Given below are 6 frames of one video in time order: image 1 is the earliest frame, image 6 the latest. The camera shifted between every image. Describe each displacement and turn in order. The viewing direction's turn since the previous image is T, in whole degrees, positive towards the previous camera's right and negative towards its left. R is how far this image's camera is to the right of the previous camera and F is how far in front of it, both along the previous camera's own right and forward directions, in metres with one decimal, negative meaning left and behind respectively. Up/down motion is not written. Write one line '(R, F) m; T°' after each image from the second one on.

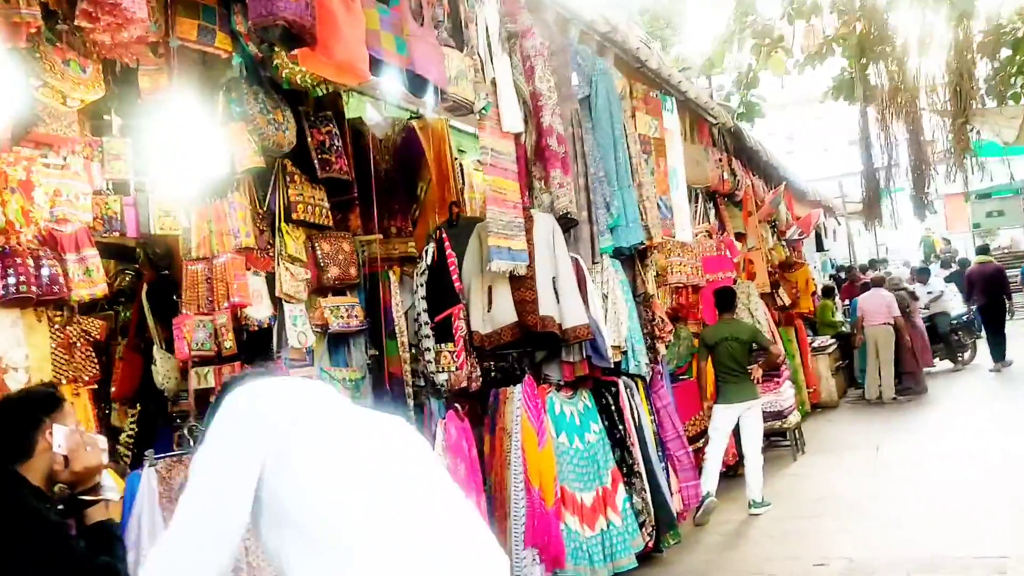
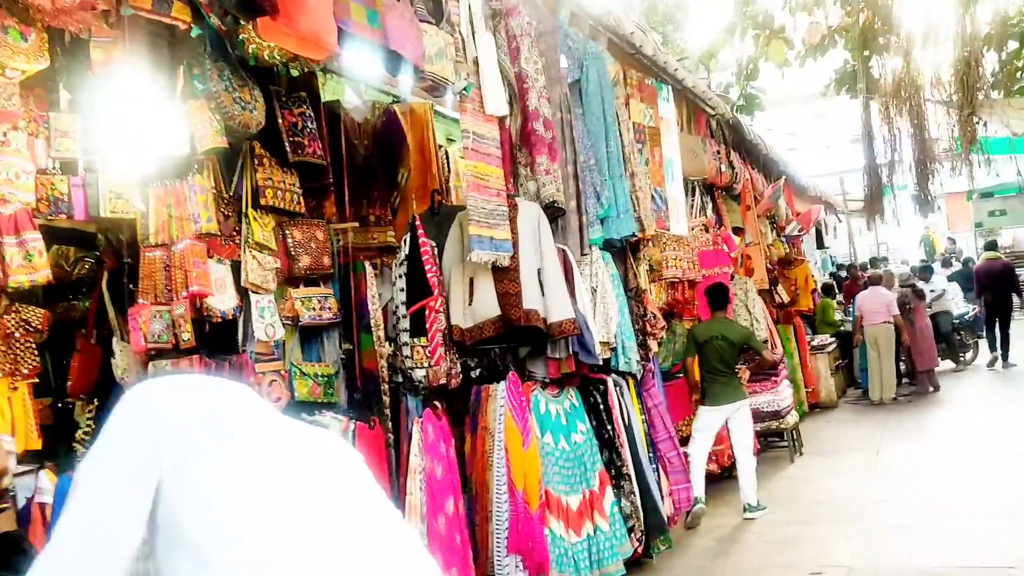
(+0.1, +0.2) m; 0°
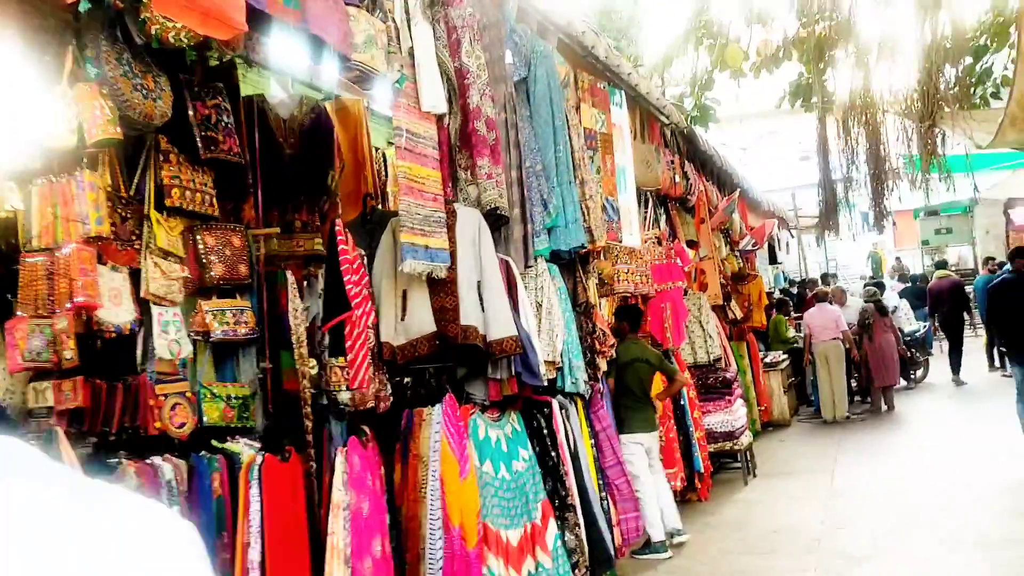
(+0.1, +0.3) m; +3°
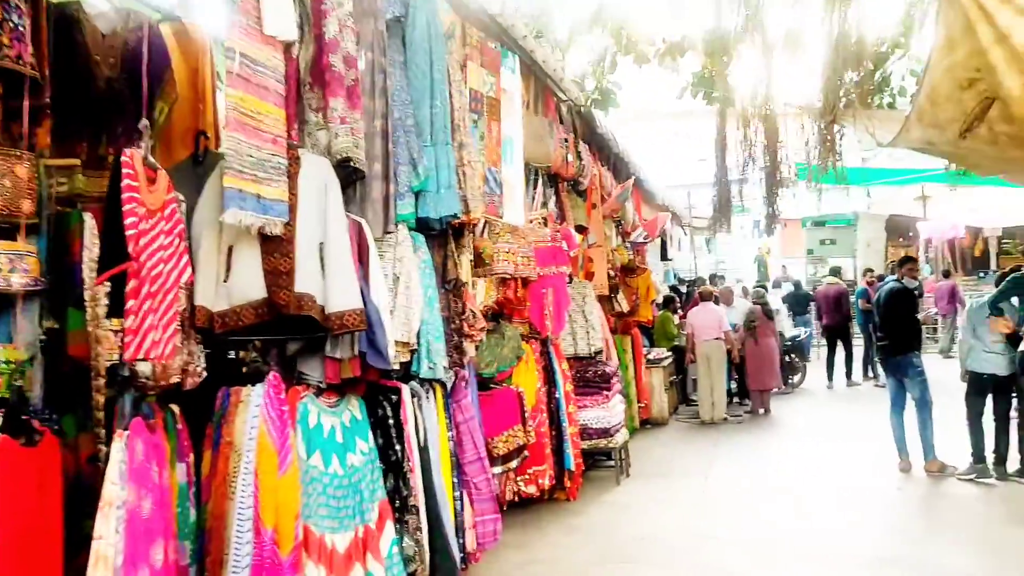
(+0.1, +0.4) m; +7°
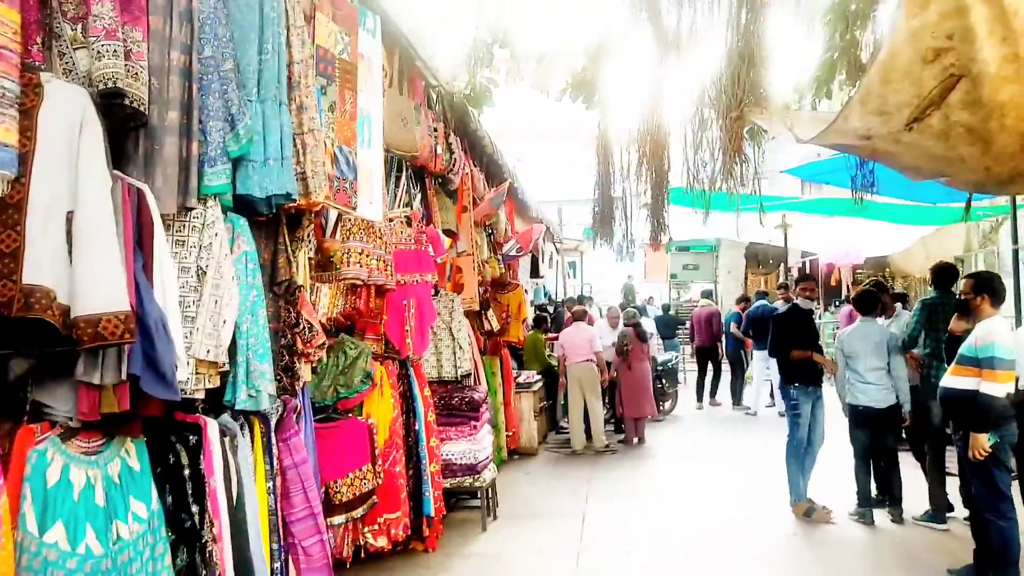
(0.0, +0.8) m; +9°
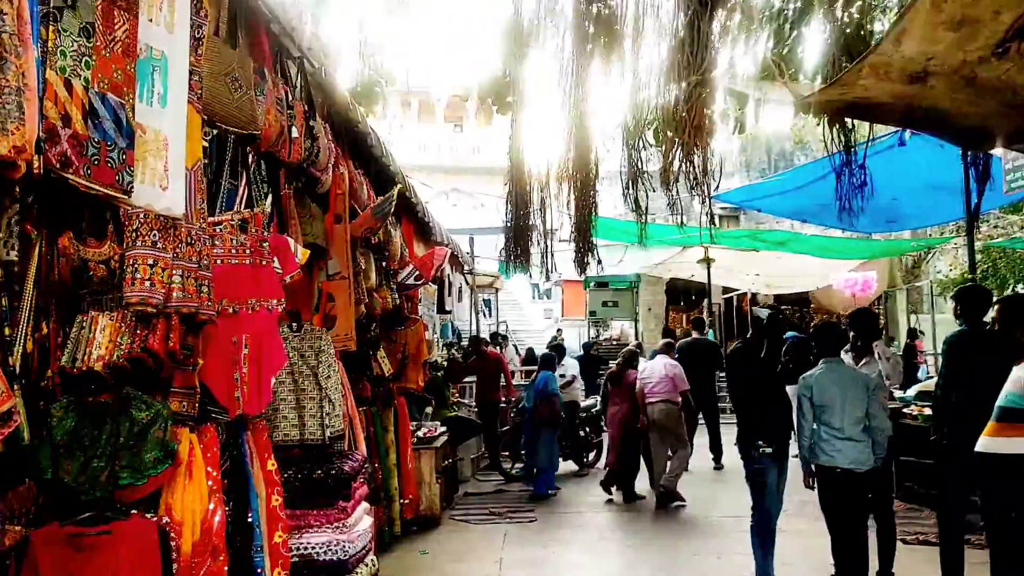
(+0.1, +1.2) m; +5°
